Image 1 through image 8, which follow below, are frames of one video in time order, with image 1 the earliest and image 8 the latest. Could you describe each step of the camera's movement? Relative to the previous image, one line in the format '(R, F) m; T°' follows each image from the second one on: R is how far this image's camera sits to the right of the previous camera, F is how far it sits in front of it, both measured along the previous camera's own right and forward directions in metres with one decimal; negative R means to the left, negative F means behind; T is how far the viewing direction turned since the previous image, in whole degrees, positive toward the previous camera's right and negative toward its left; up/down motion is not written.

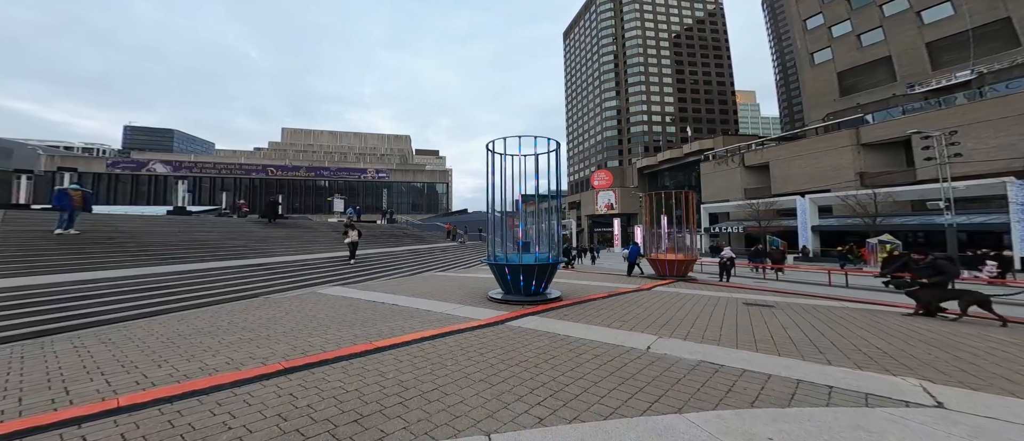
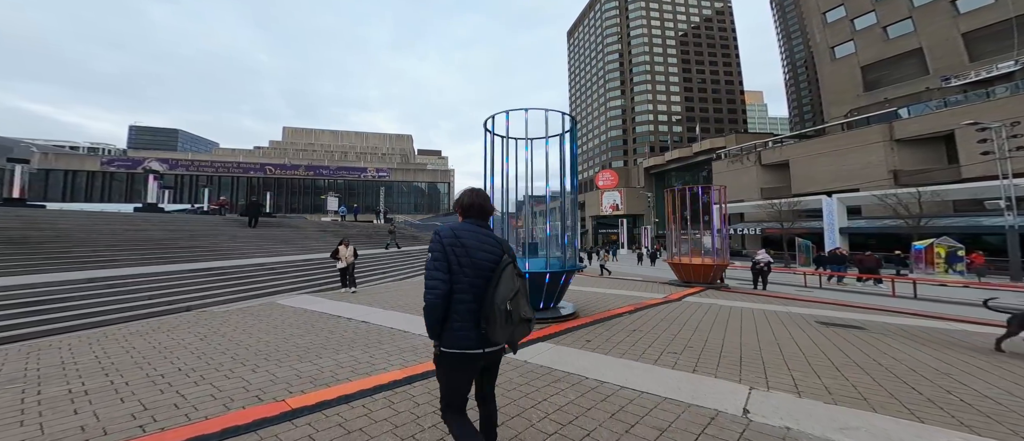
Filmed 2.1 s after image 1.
(0.0, +1.7) m; -1°
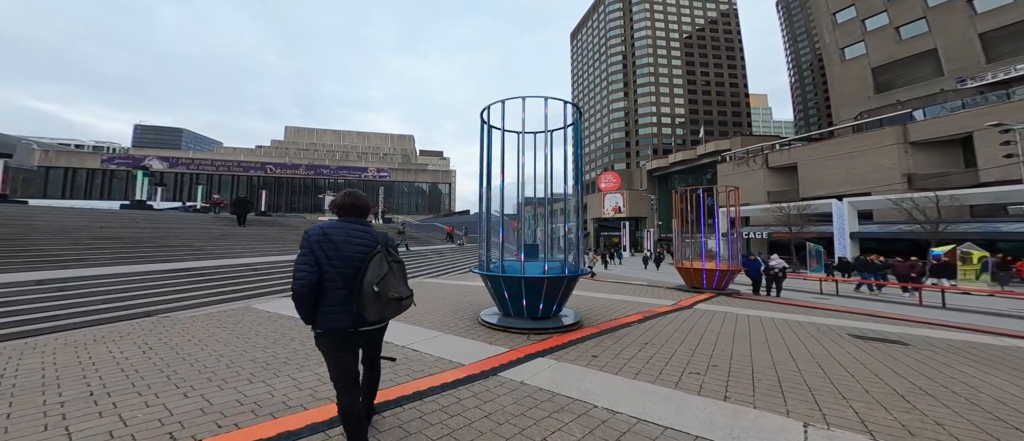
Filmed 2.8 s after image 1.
(+0.1, +0.6) m; 0°
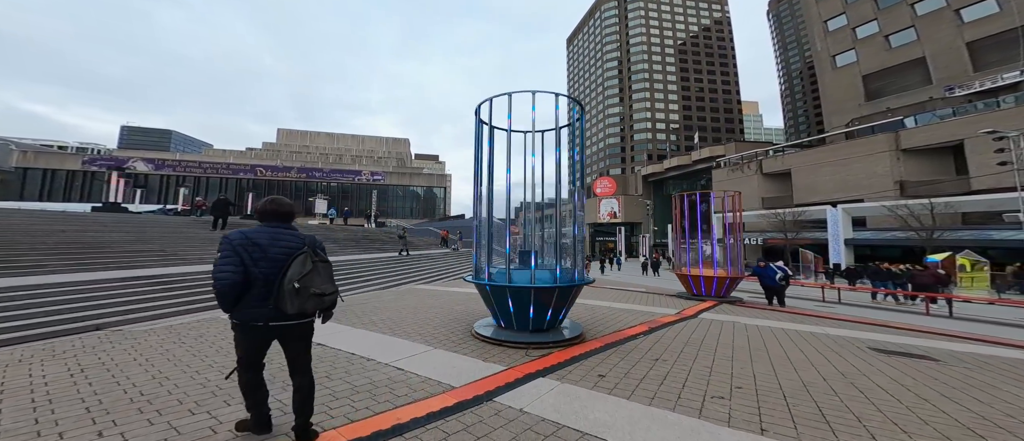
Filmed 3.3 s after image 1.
(0.0, +0.5) m; +1°
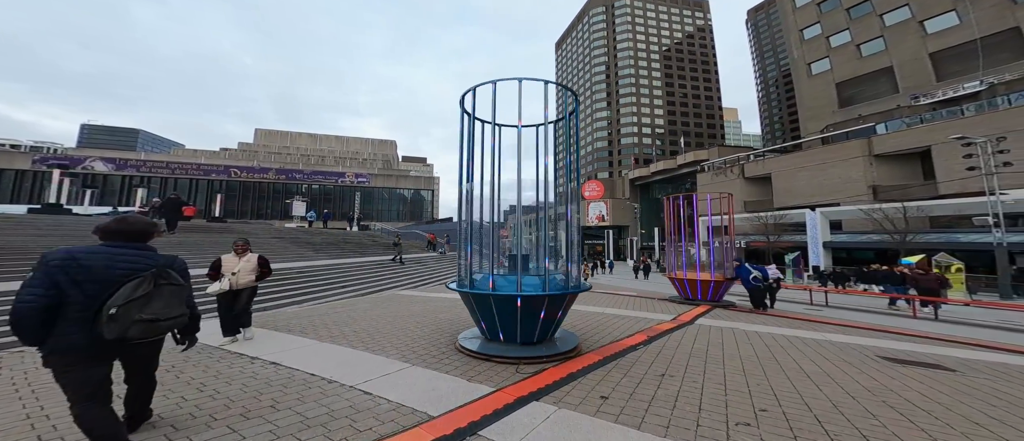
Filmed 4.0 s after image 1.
(0.0, +0.5) m; +2°
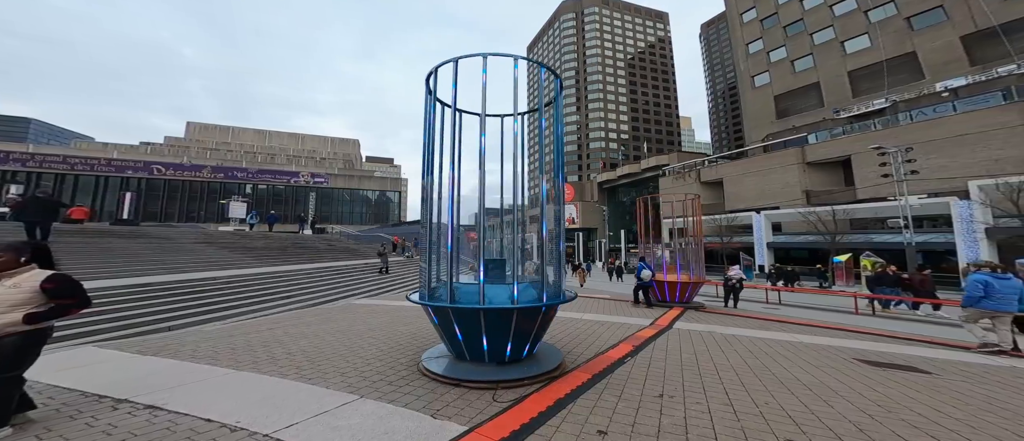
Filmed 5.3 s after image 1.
(-0.2, +0.7) m; +6°
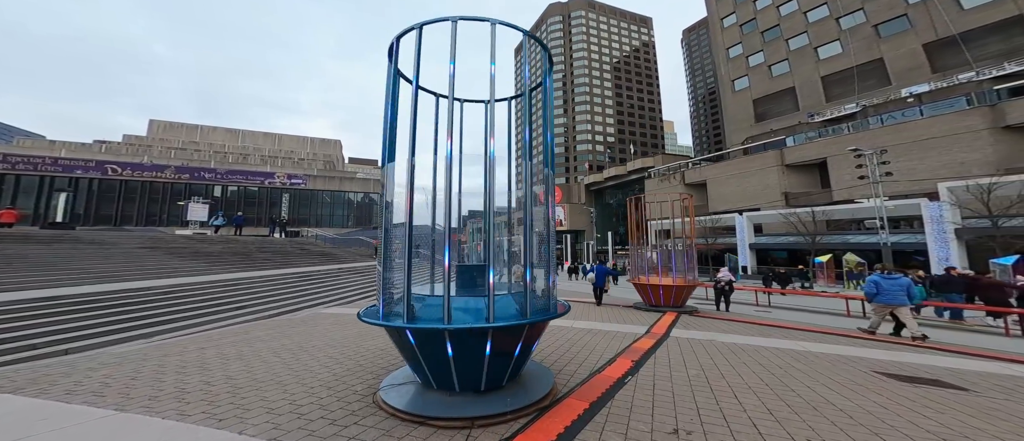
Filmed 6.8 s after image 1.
(+0.1, +0.8) m; +3°
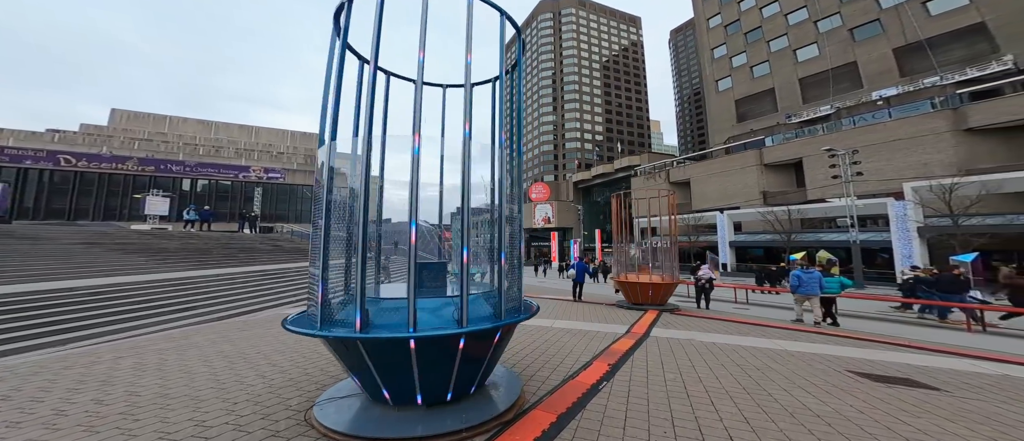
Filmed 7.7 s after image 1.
(+0.2, +0.4) m; +2°
